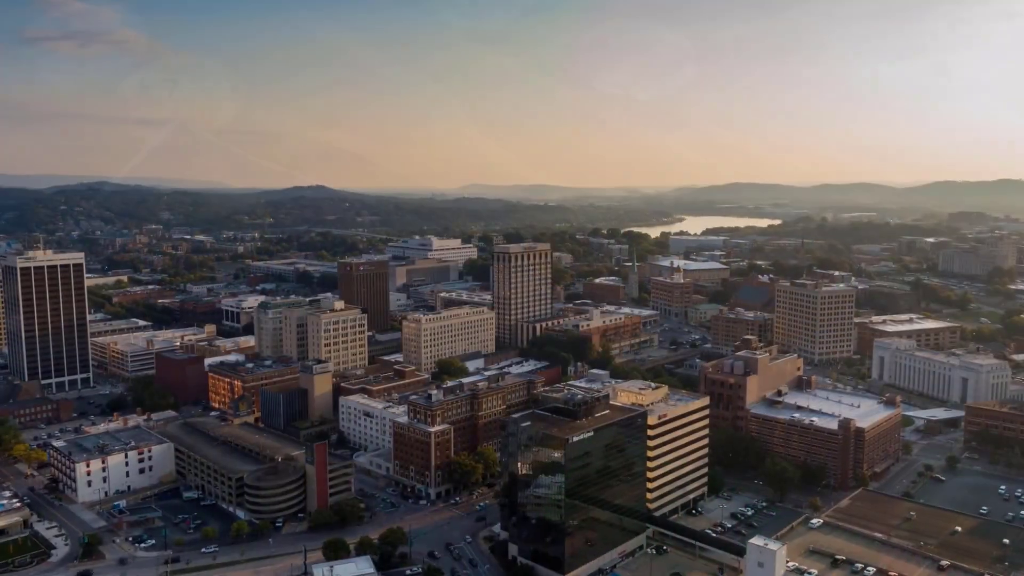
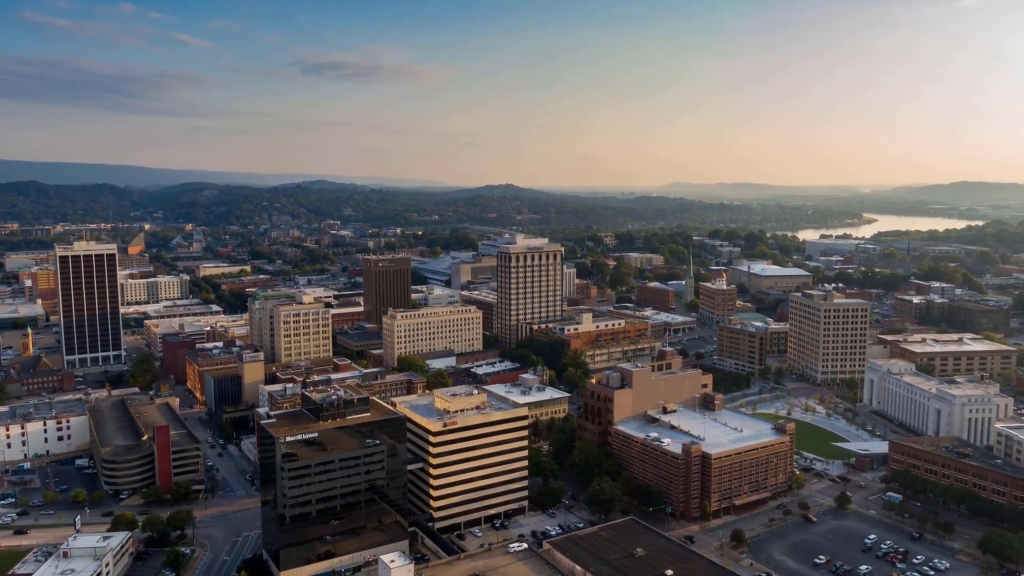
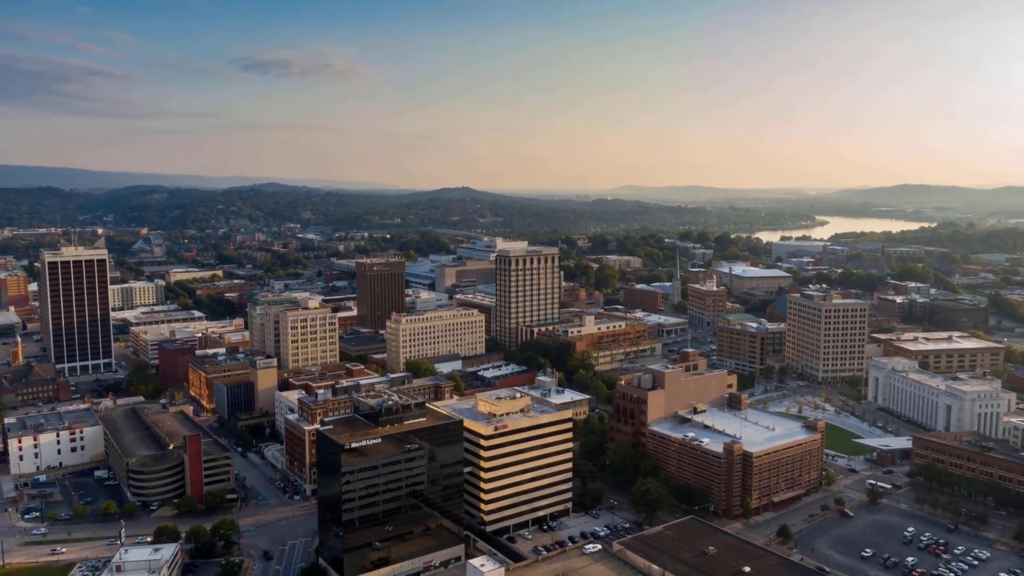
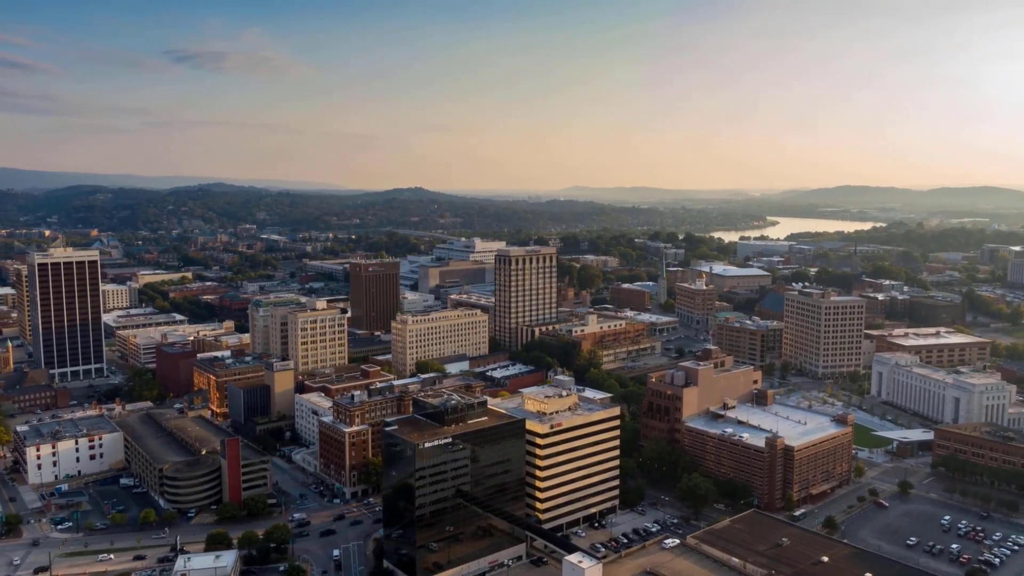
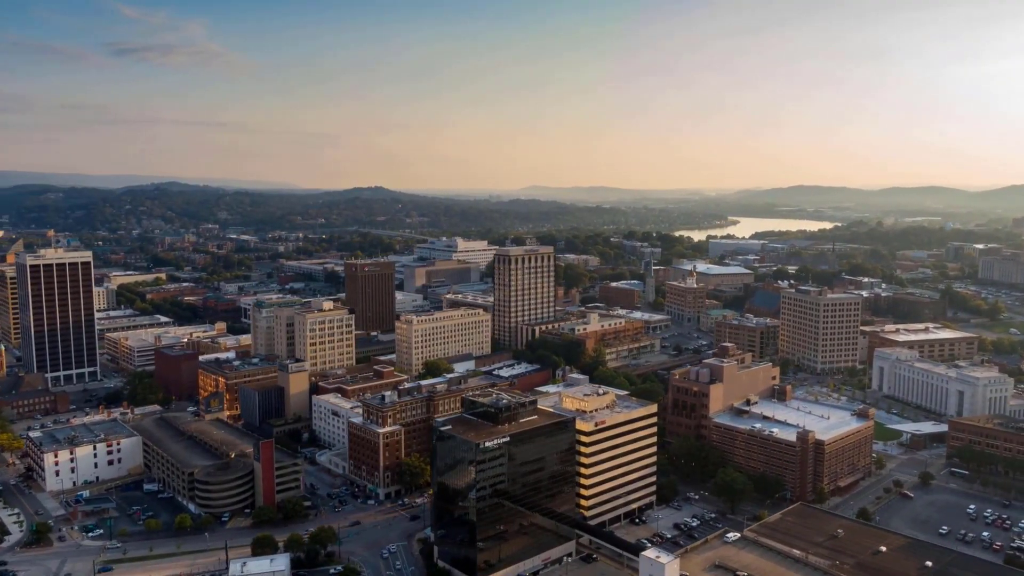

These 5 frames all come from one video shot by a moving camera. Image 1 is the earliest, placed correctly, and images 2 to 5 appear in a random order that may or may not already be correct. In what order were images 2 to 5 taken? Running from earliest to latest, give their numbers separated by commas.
5, 4, 3, 2
